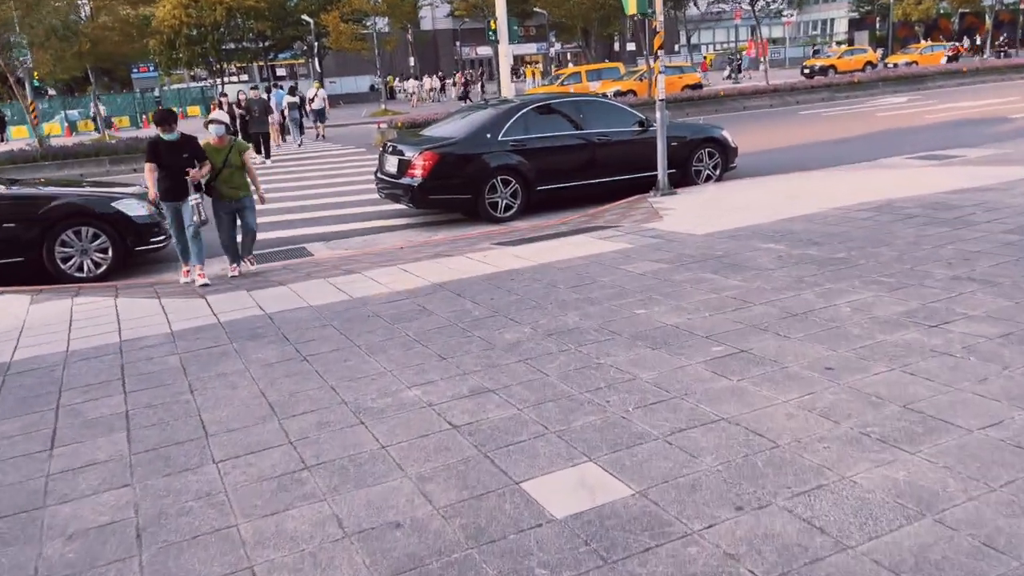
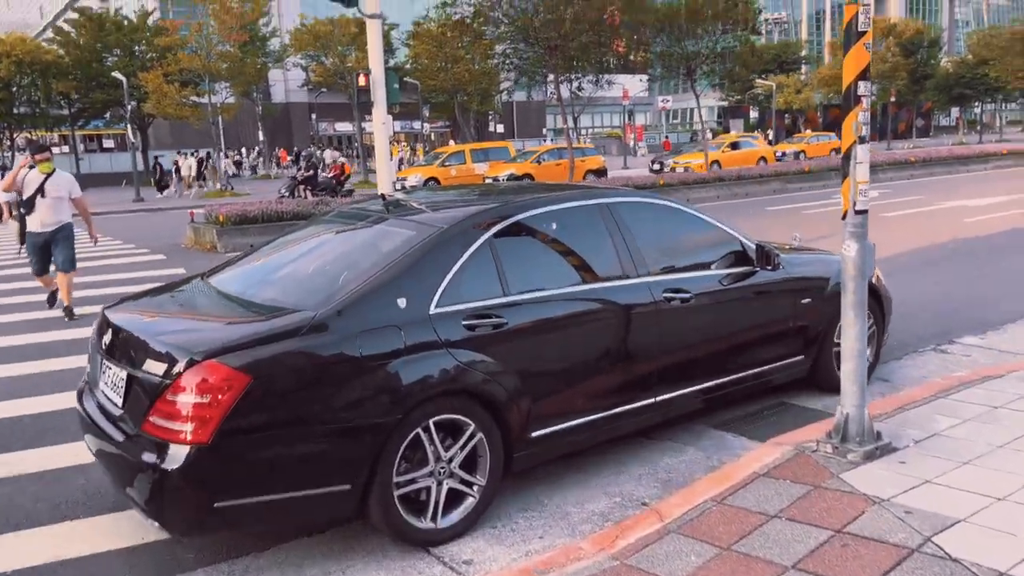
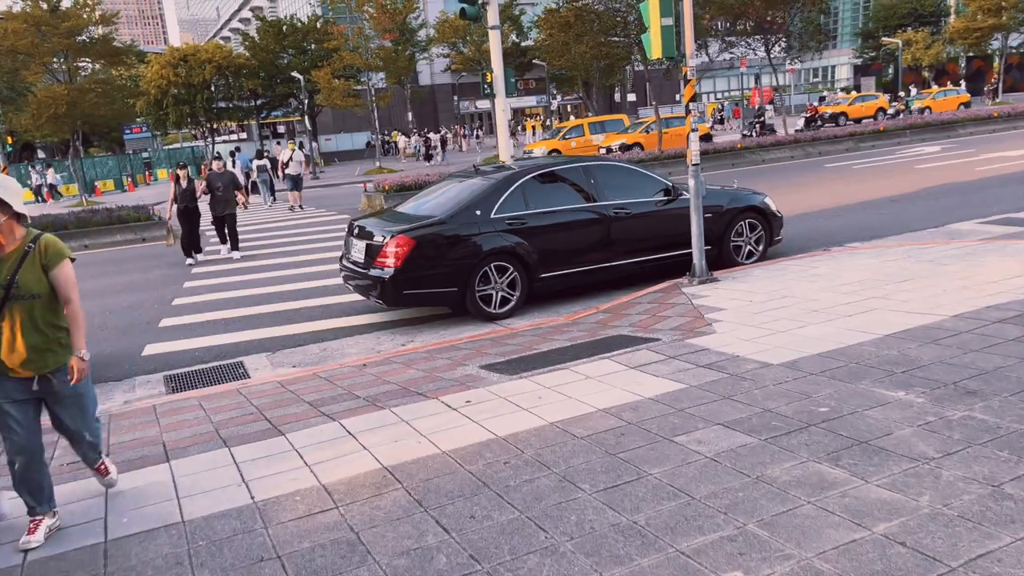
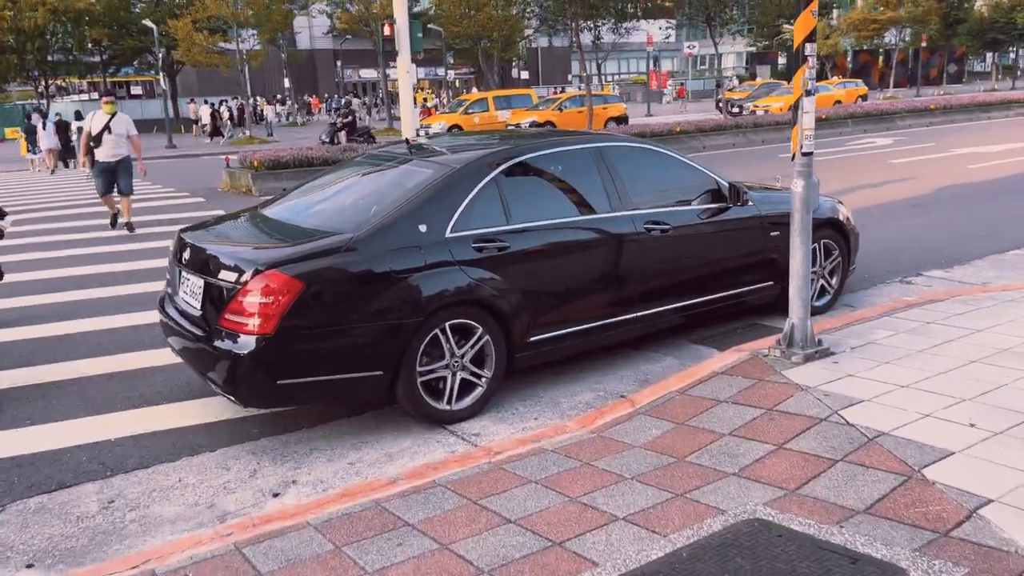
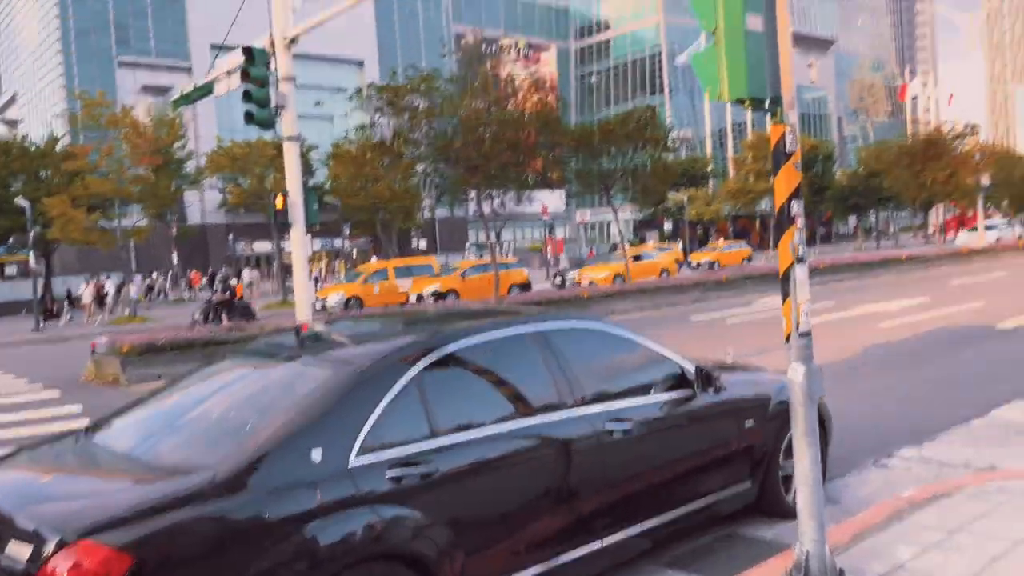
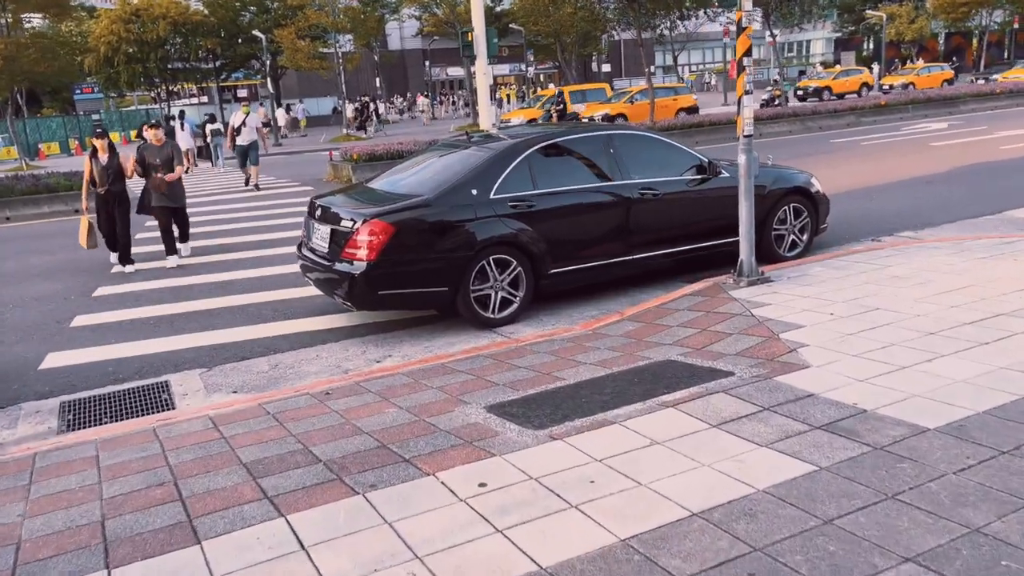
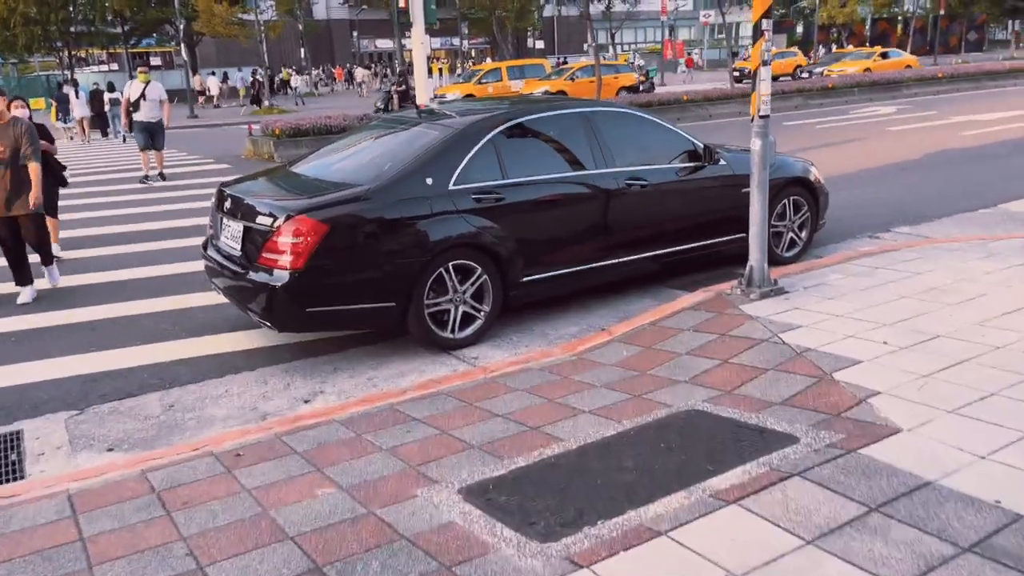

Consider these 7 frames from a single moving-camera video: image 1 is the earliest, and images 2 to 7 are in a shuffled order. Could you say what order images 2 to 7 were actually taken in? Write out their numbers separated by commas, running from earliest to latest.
3, 6, 7, 4, 2, 5
